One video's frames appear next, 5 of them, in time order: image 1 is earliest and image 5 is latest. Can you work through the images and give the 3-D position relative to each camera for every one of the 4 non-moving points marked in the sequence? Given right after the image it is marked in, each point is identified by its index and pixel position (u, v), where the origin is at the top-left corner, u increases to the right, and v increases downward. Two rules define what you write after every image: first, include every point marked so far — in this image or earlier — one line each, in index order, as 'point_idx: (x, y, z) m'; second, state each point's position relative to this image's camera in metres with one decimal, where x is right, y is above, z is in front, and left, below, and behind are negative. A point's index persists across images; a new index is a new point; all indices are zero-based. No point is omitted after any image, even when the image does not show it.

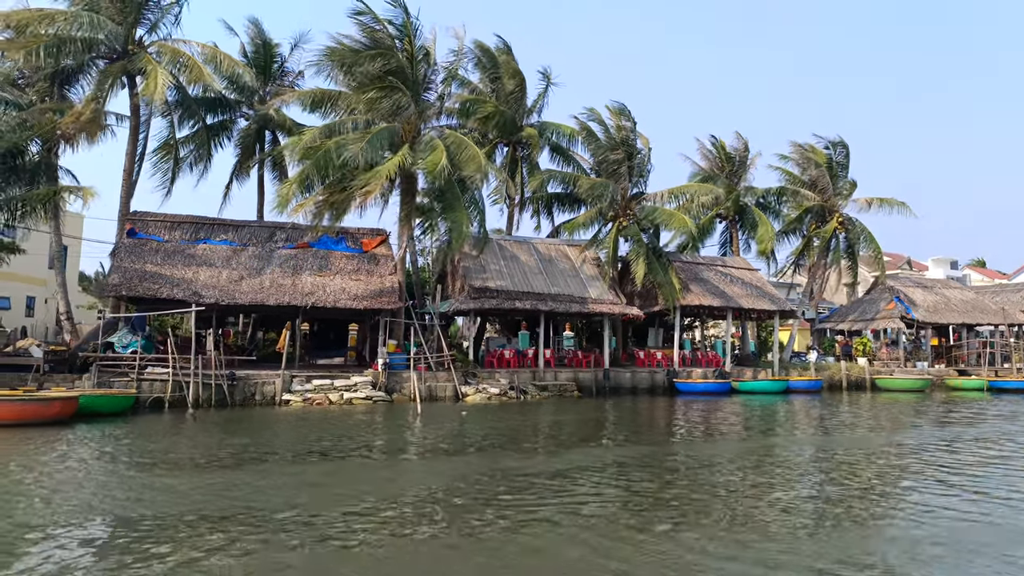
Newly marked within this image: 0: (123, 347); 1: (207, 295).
0: (-9.7, -1.5, +17.5) m
1: (-8.0, -0.2, +18.4) m
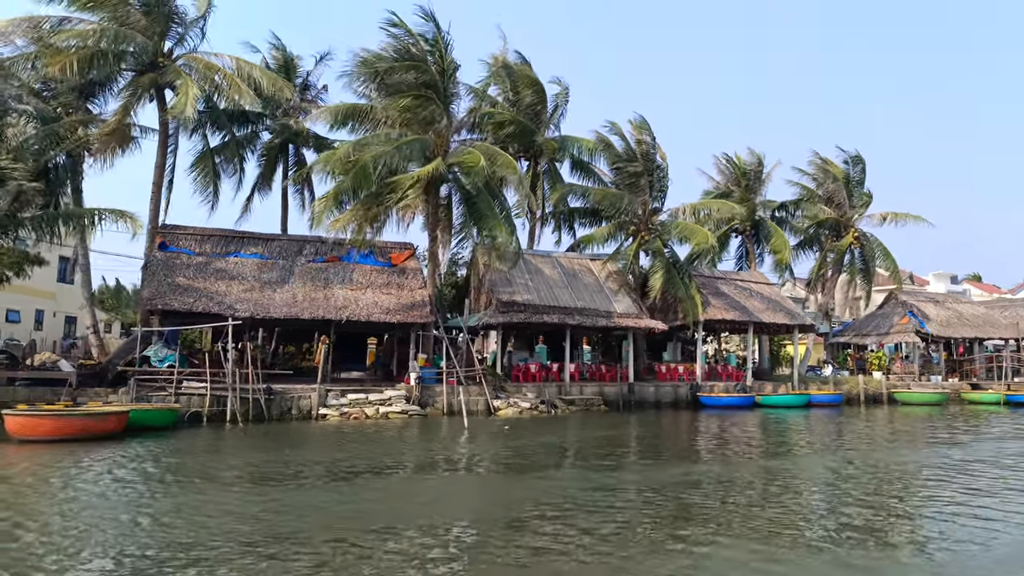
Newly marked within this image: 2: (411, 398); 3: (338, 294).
0: (-8.8, -1.8, +17.4) m
1: (-7.1, -0.6, +18.3) m
2: (-2.9, -3.1, +19.6) m
3: (-4.9, -0.2, +19.8) m
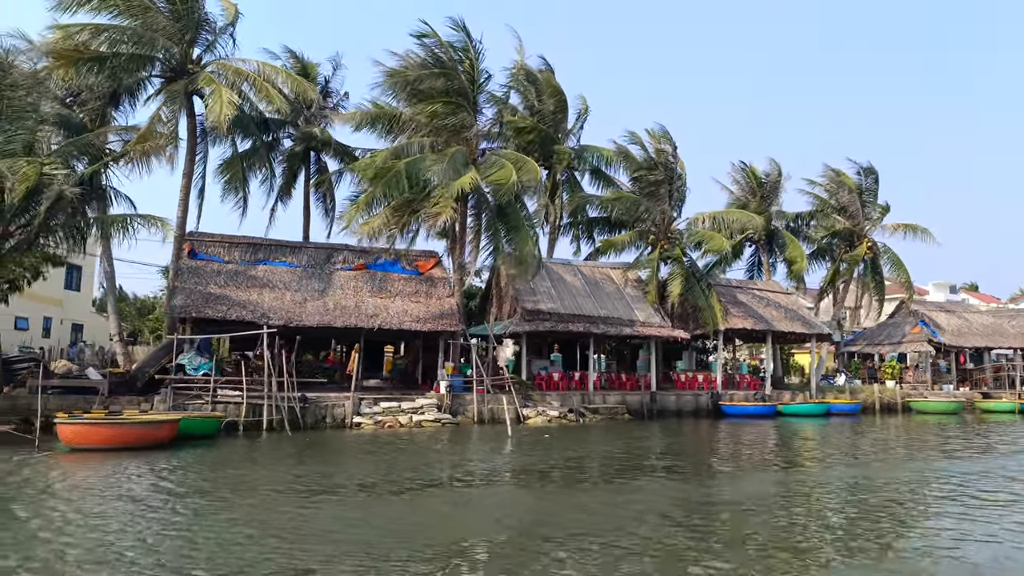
0: (-7.9, -2.0, +17.3) m
1: (-6.2, -0.8, +18.2) m
2: (-2.0, -3.3, +19.6) m
3: (-4.1, -0.4, +19.7) m
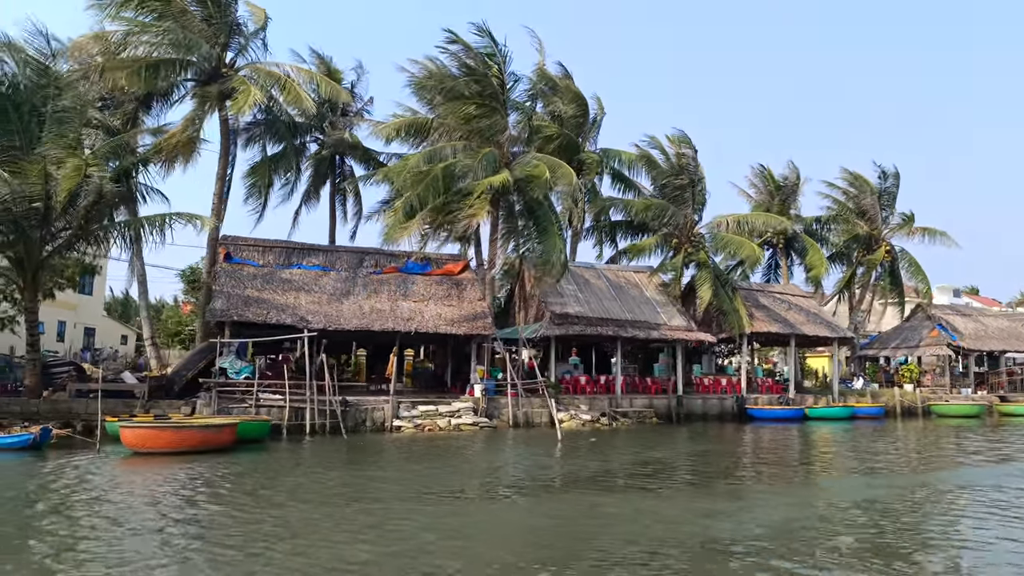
0: (-6.9, -2.1, +17.2) m
1: (-5.2, -0.9, +18.2) m
2: (-1.0, -3.4, +19.6) m
3: (-3.1, -0.5, +19.7) m
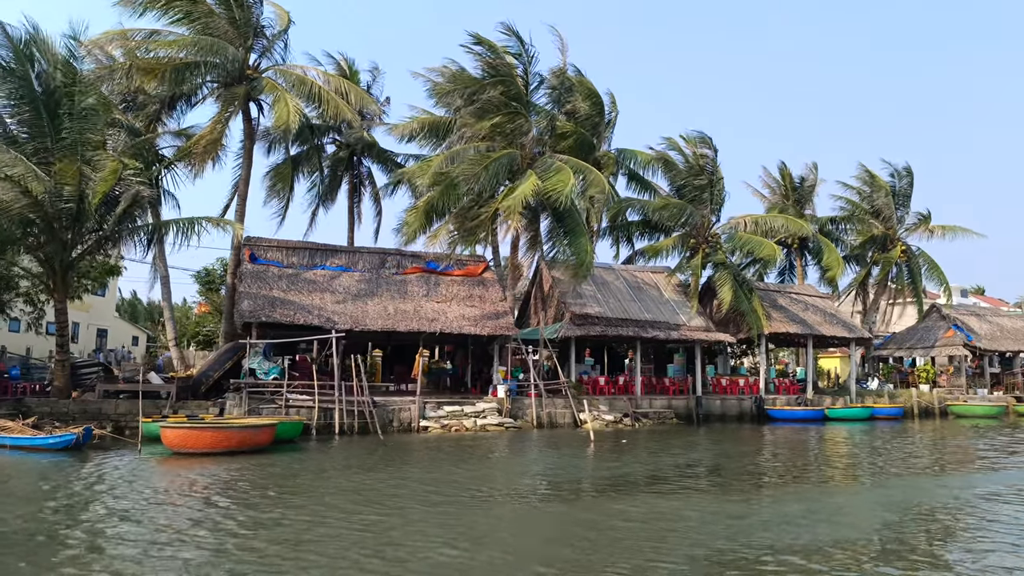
0: (-6.2, -2.1, +17.3) m
1: (-4.5, -0.9, +18.2) m
2: (-0.3, -3.5, +19.6) m
3: (-2.4, -0.5, +19.8) m
